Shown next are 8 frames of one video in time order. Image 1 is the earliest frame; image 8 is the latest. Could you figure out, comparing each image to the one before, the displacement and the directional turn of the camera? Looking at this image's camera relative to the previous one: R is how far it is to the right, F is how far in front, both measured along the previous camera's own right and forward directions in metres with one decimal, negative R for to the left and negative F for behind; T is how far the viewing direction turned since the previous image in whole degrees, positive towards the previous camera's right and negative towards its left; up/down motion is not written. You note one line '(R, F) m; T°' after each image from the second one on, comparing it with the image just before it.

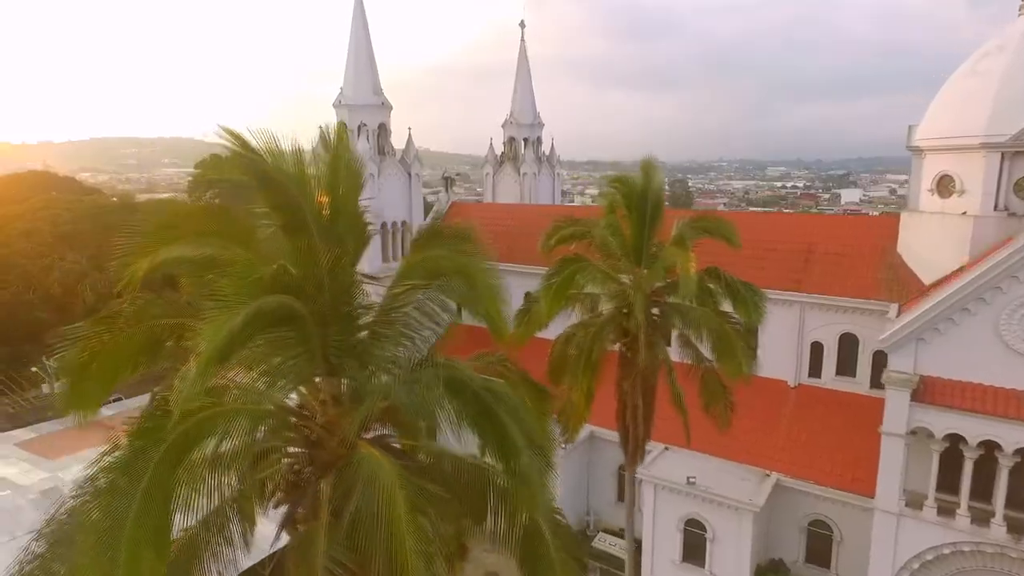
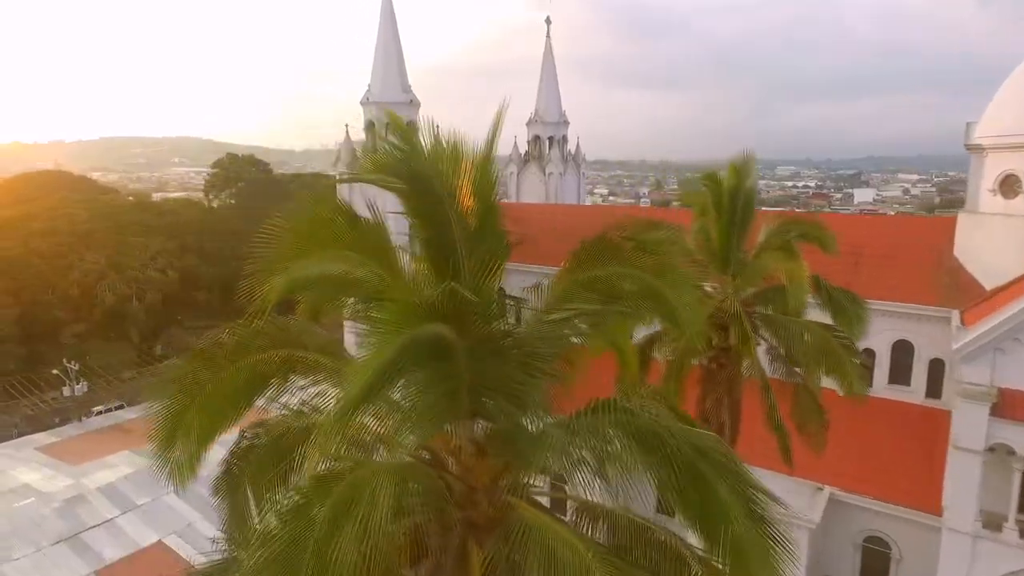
(-0.8, +0.6) m; -1°
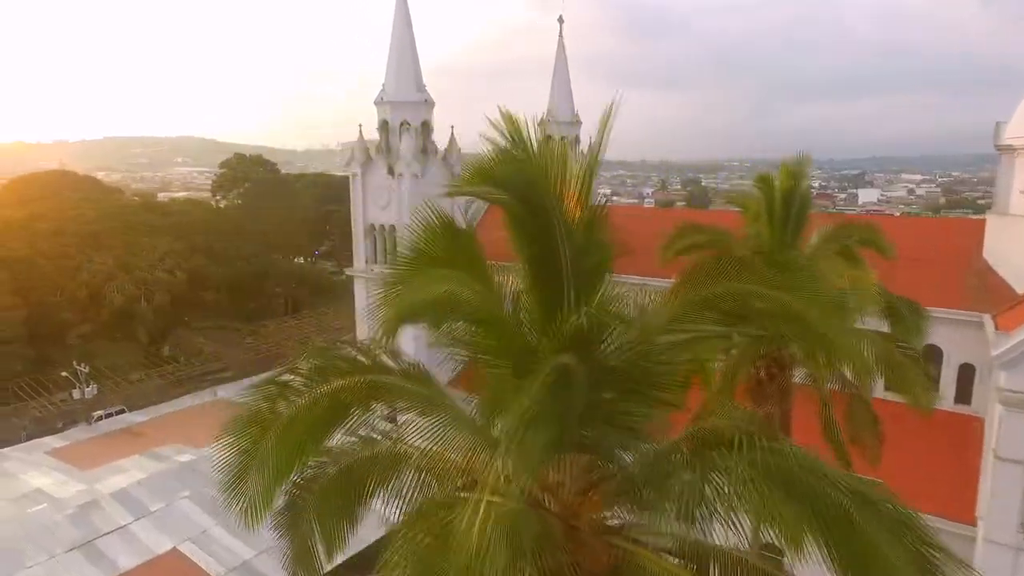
(-0.5, +0.3) m; 0°
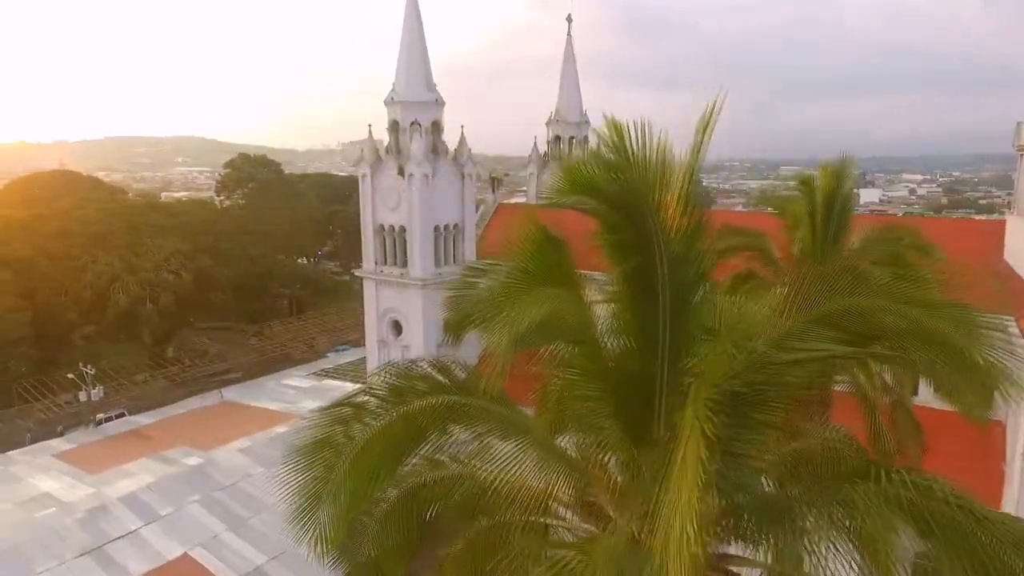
(-0.4, +0.2) m; 0°
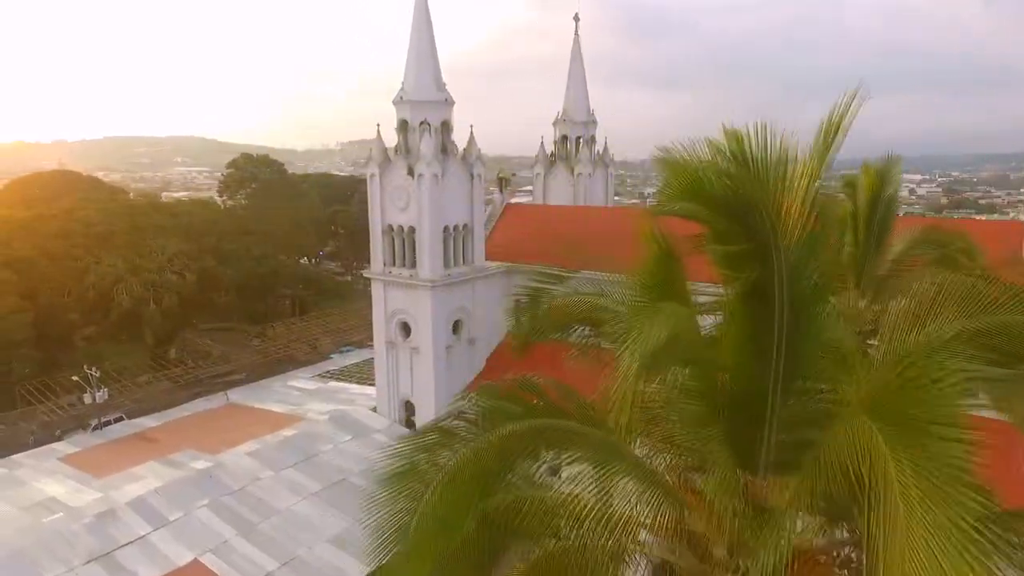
(-0.4, +0.2) m; 0°
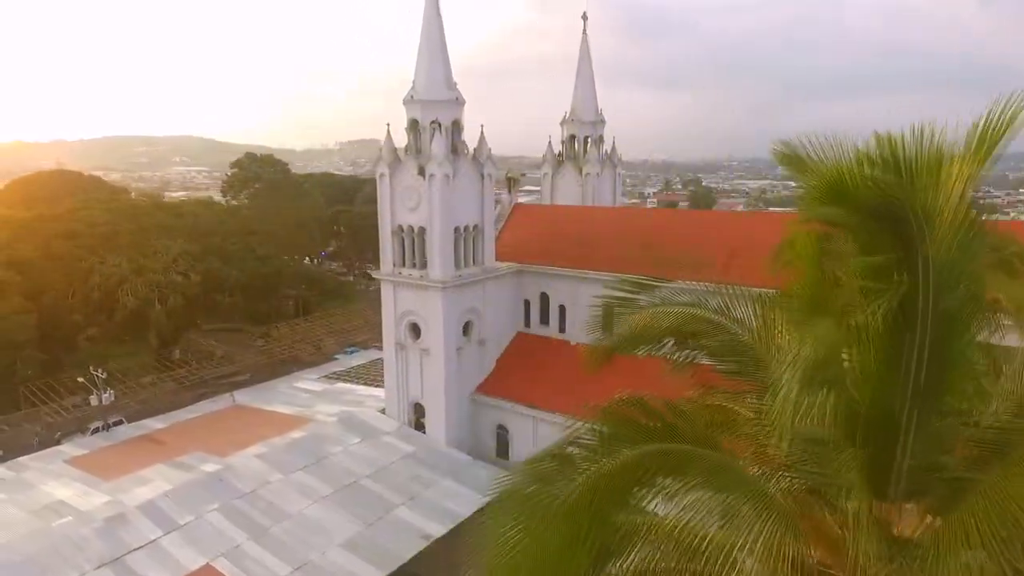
(-0.4, +0.2) m; 0°
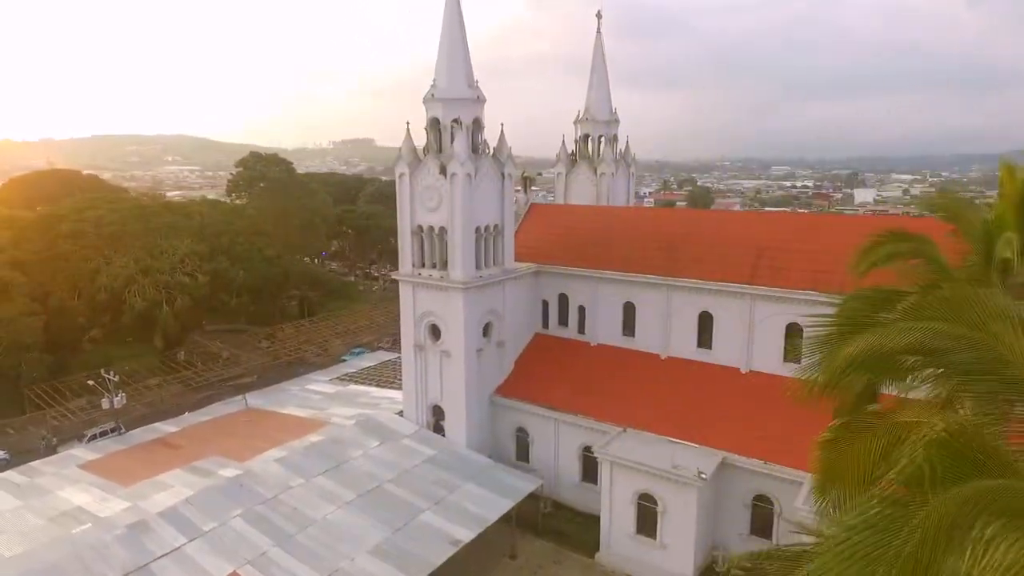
(-0.9, +0.3) m; +1°
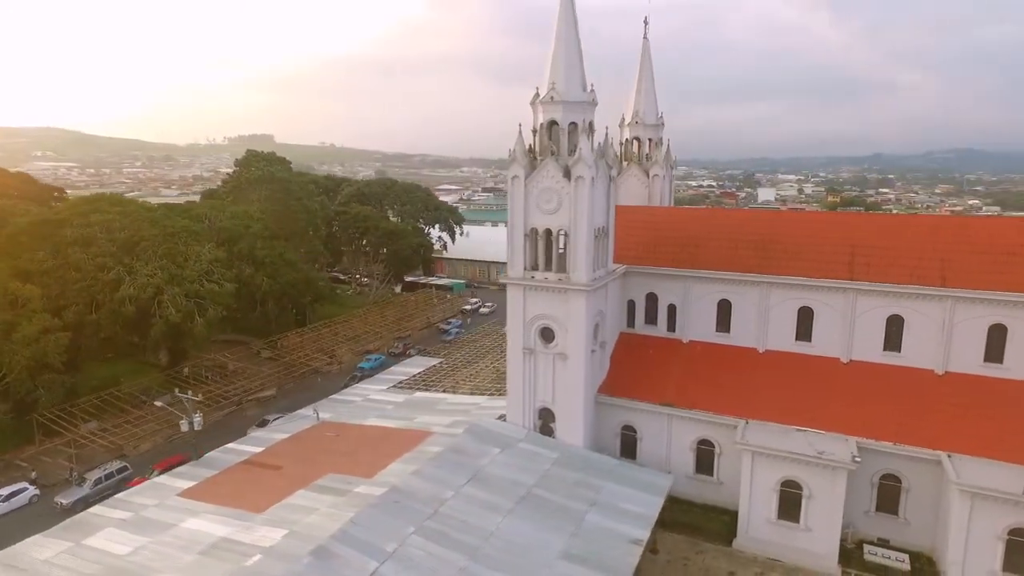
(-6.9, +0.5) m; +9°
